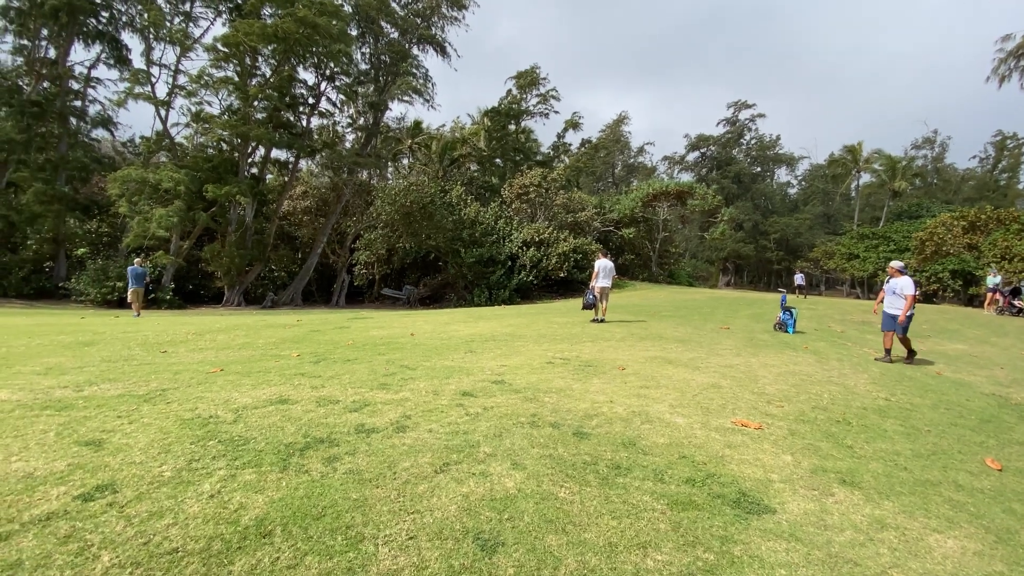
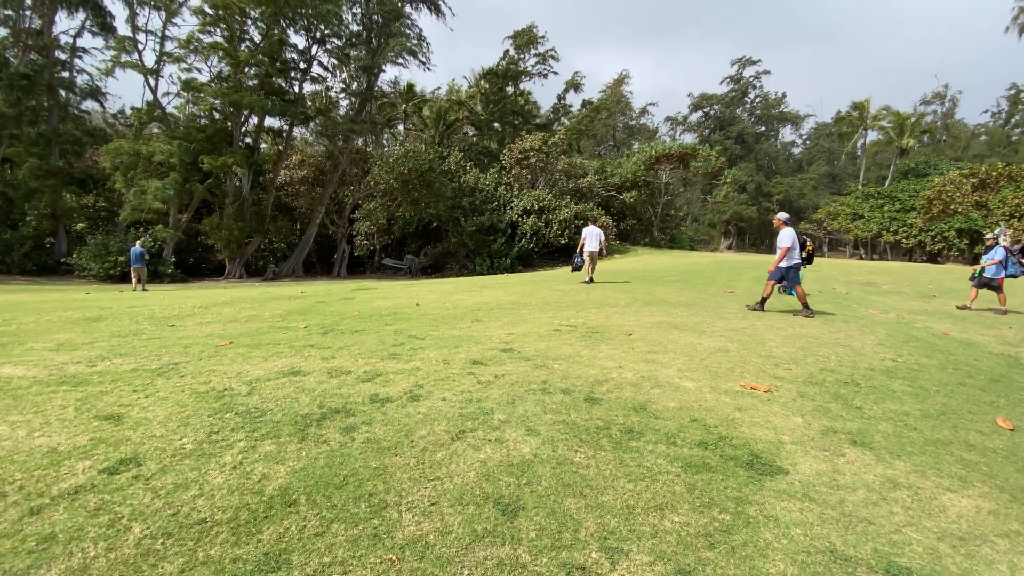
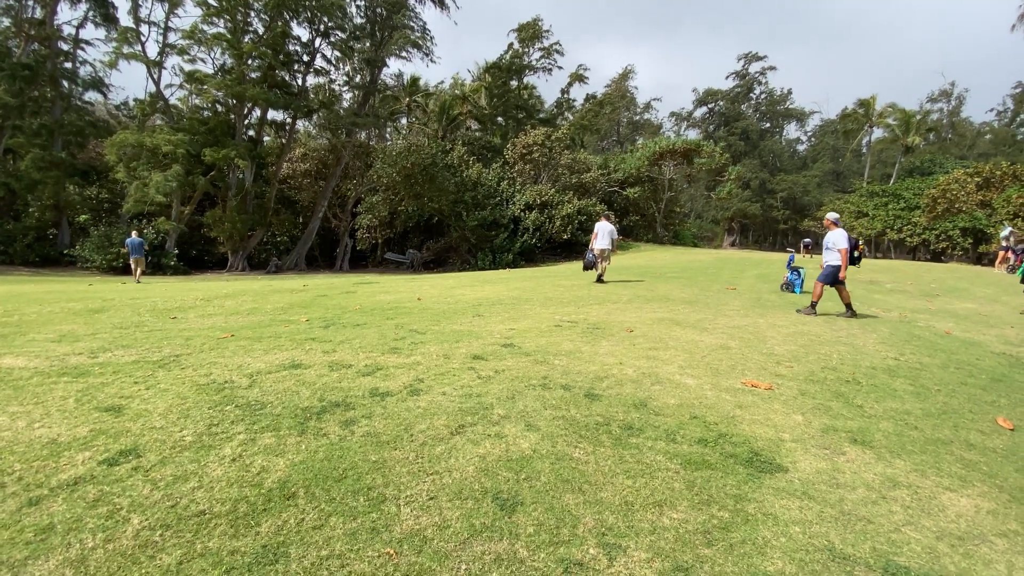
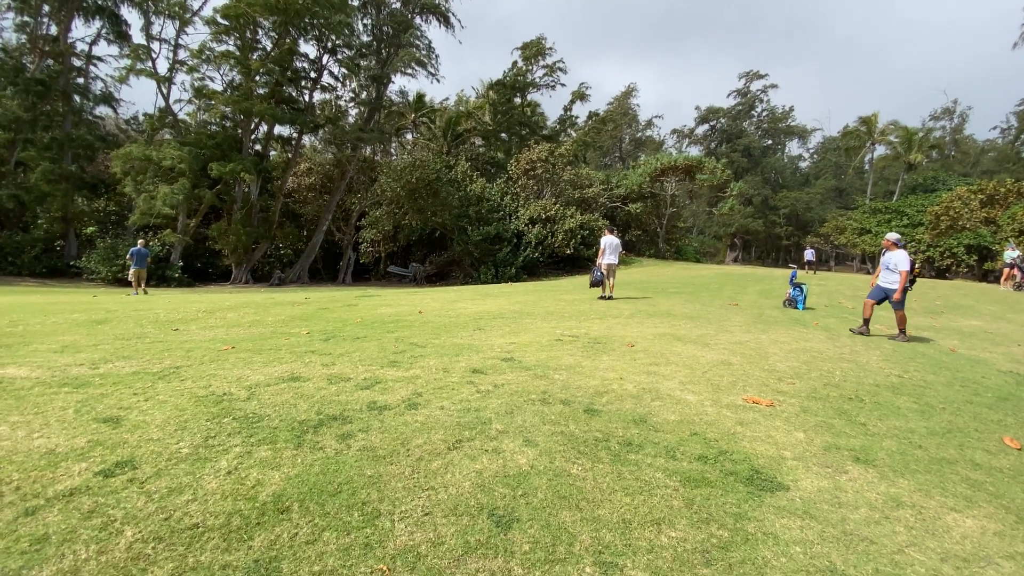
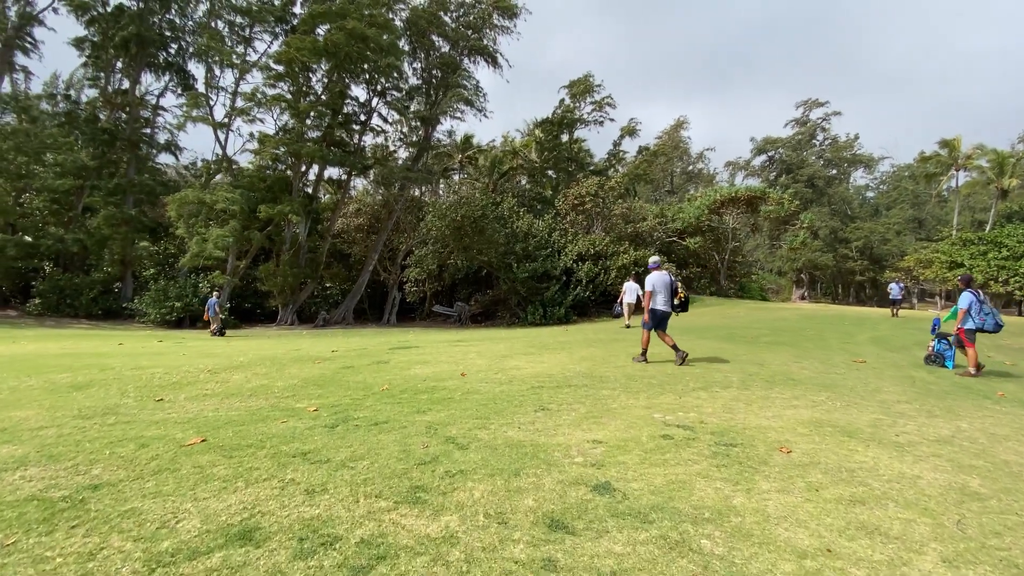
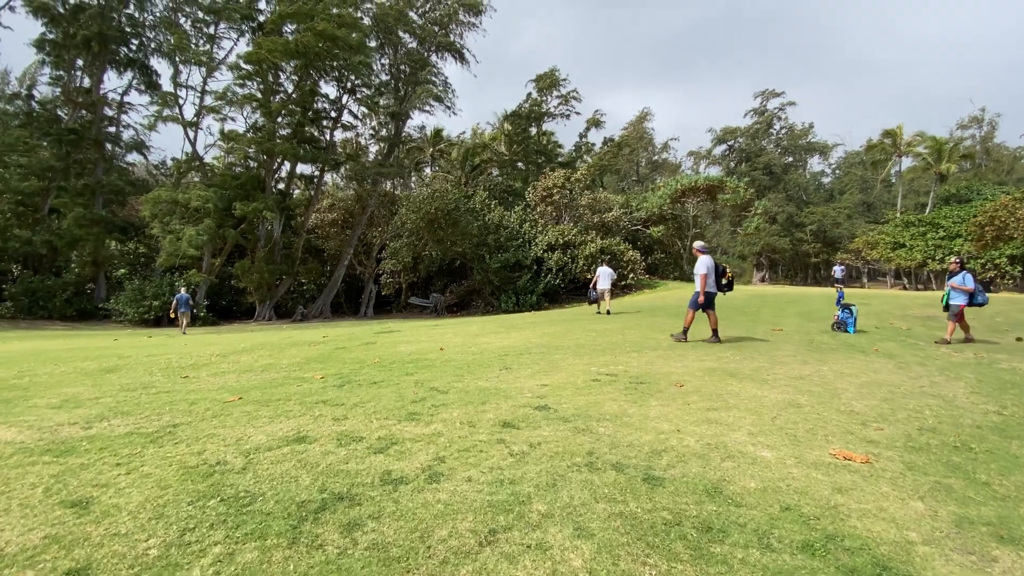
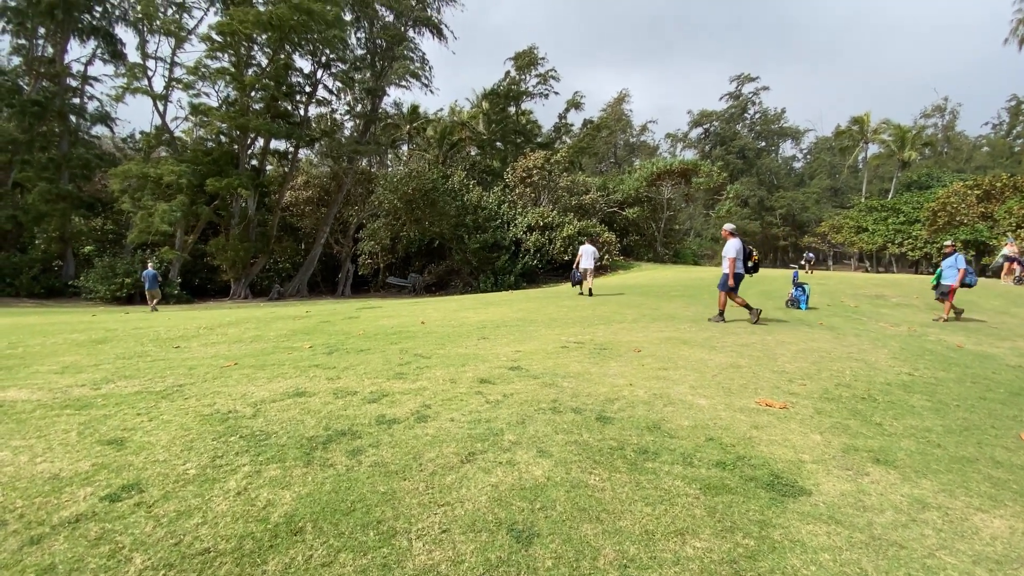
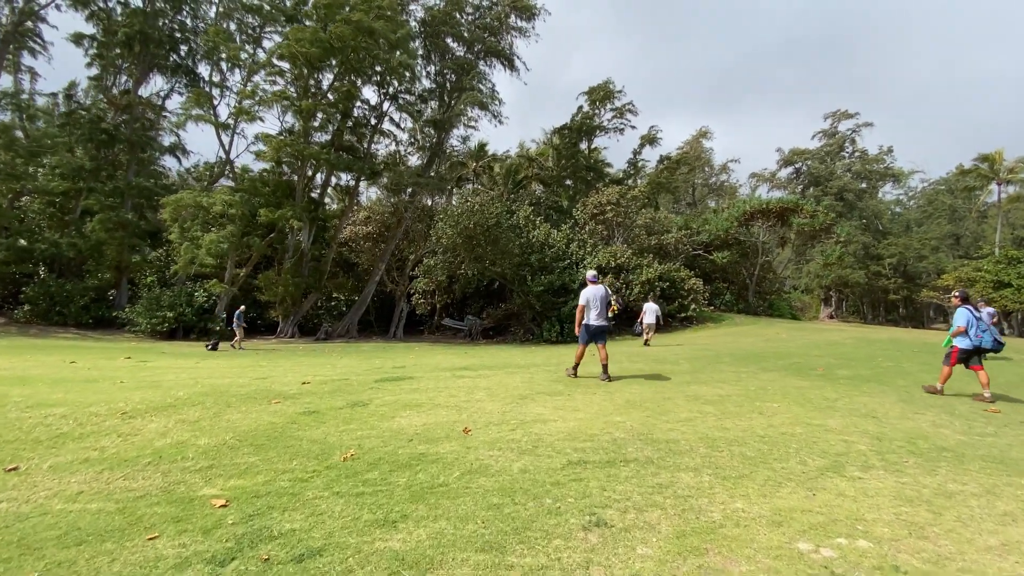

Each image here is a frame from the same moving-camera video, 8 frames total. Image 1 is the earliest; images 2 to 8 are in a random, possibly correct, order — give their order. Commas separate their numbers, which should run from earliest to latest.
4, 3, 2, 7, 6, 5, 8
